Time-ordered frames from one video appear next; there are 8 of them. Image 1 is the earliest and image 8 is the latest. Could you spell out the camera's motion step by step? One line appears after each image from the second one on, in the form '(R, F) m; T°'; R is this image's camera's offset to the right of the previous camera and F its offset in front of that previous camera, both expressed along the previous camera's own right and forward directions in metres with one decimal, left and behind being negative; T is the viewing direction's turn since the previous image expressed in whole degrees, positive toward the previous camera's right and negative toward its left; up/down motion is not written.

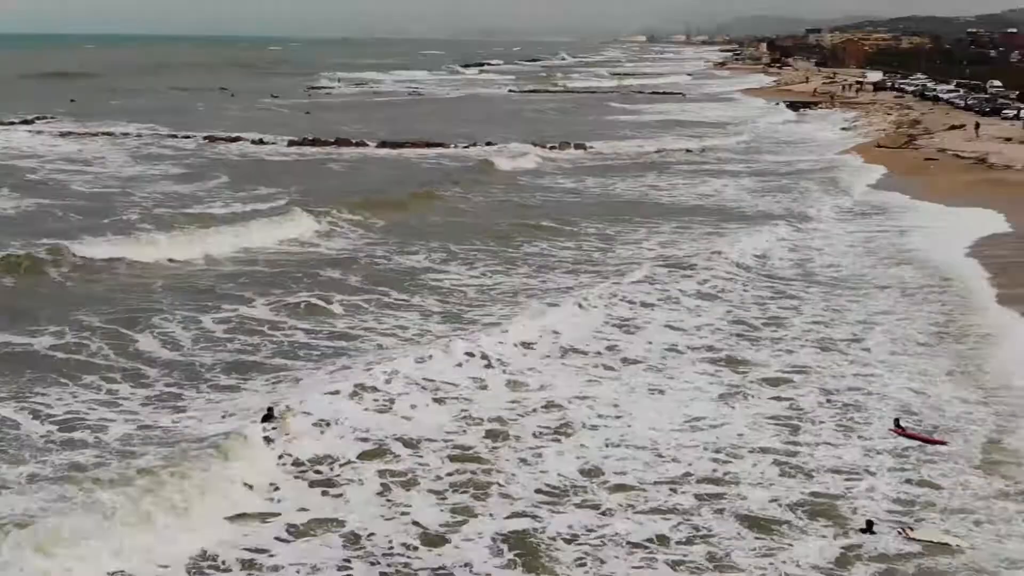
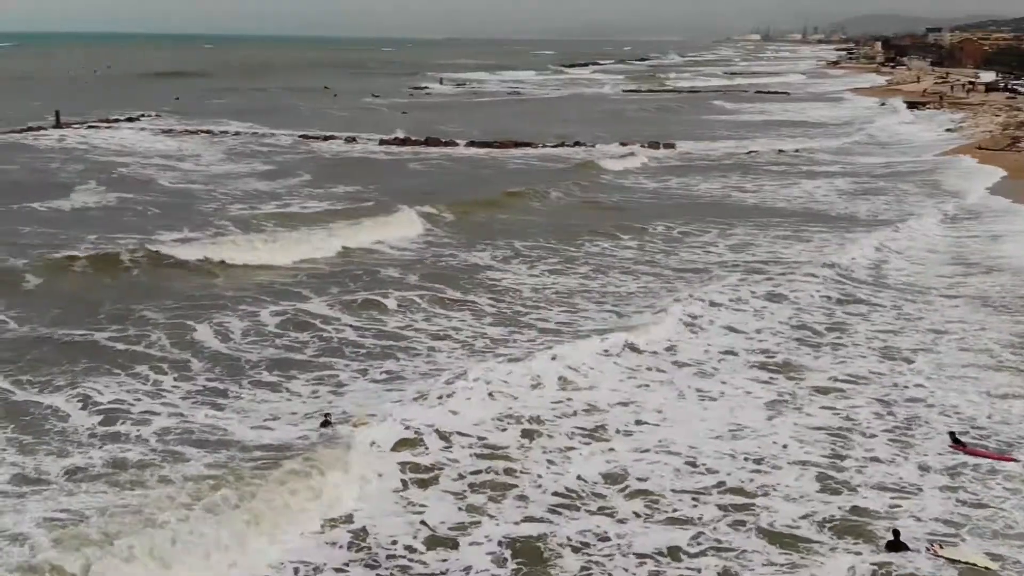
(+1.1, +0.3) m; -6°
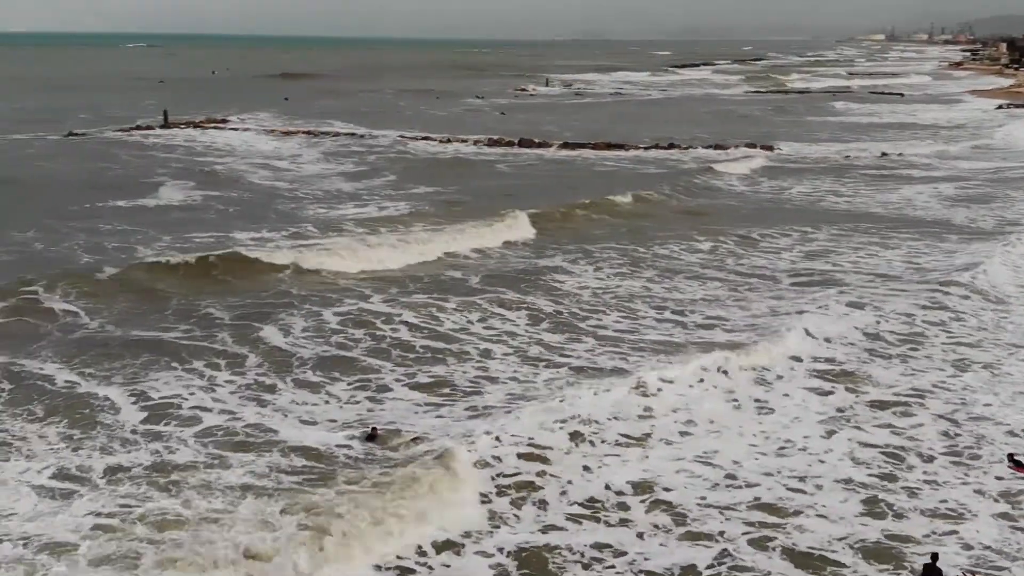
(+1.1, +0.4) m; -7°
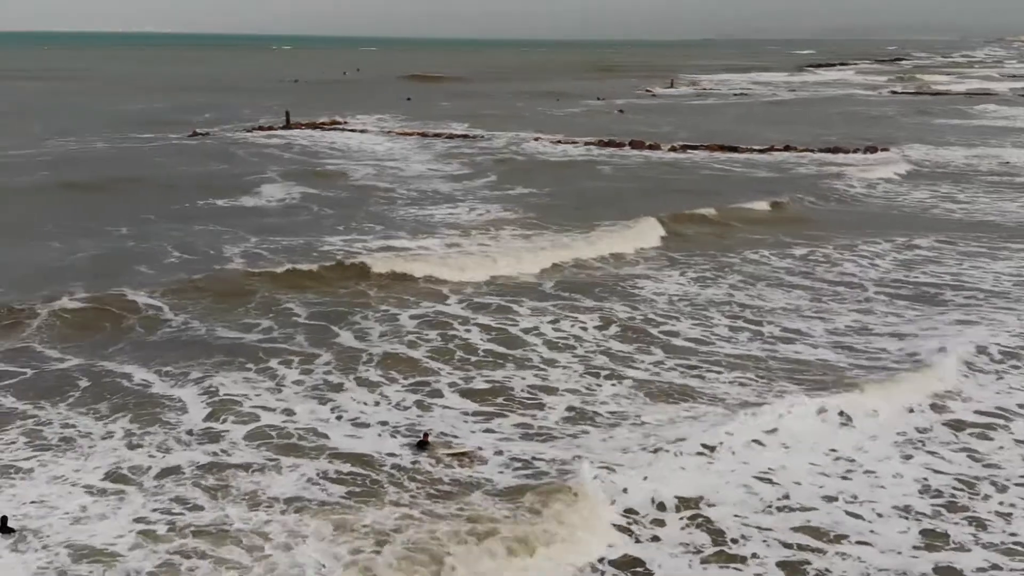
(+1.1, +0.5) m; -7°
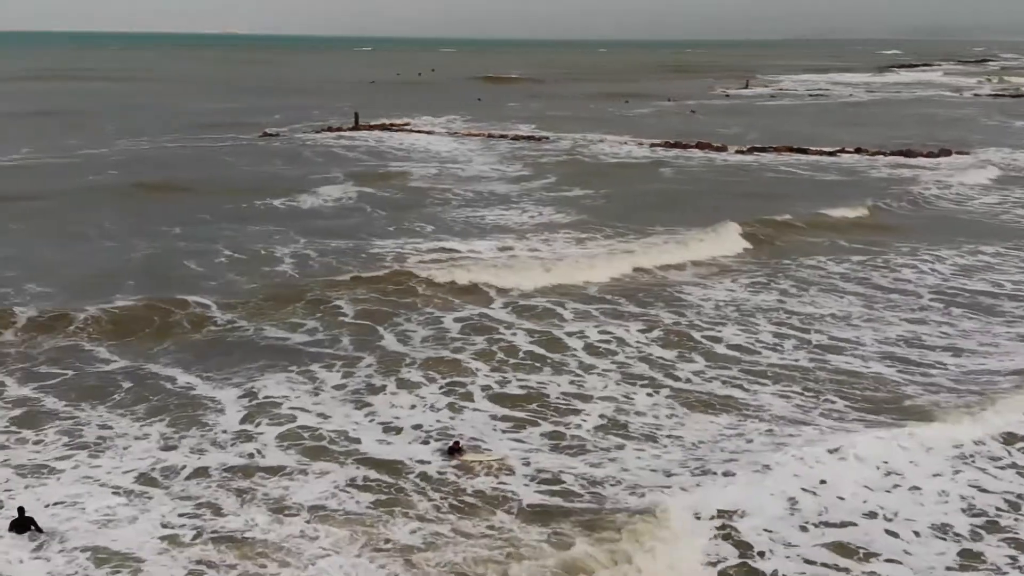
(+0.6, +0.3) m; -4°
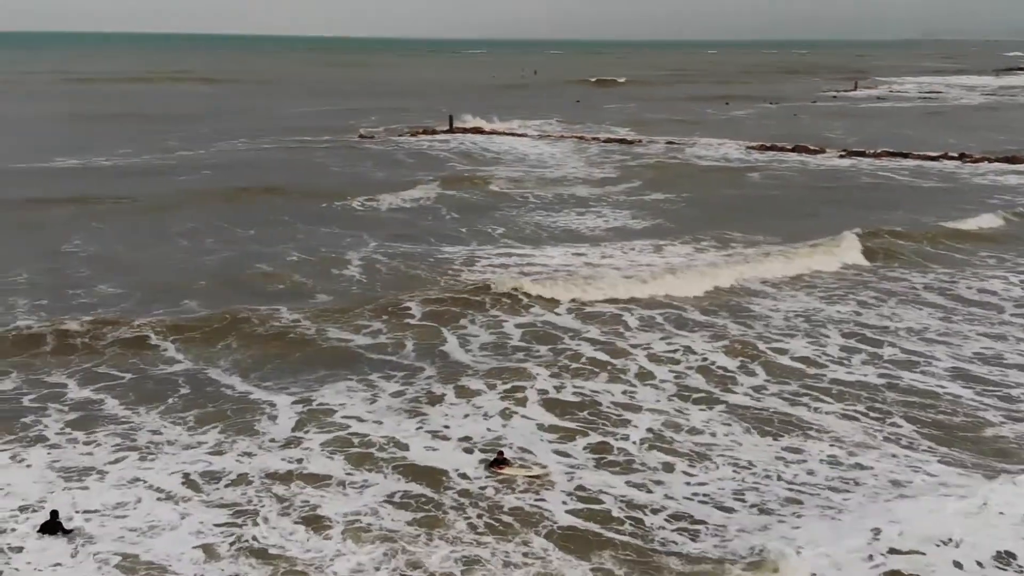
(+0.7, +0.5) m; -6°
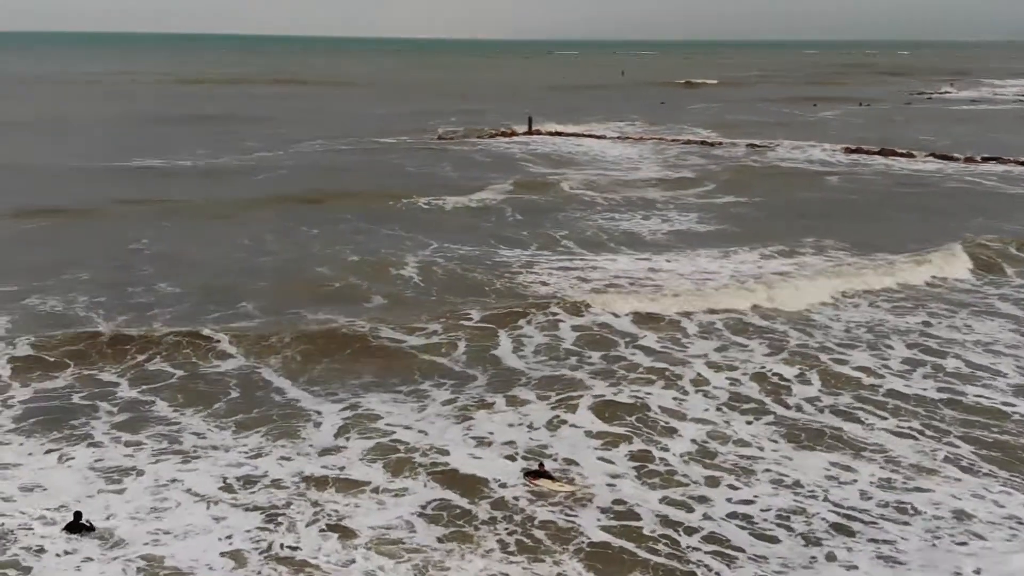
(+0.6, +0.4) m; -5°
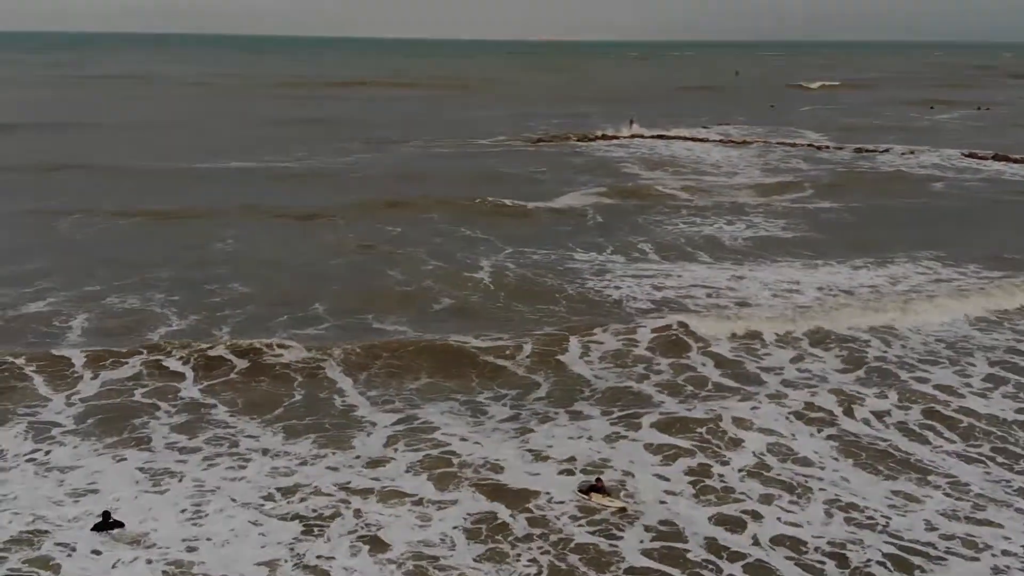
(+0.7, +0.6) m; -6°
